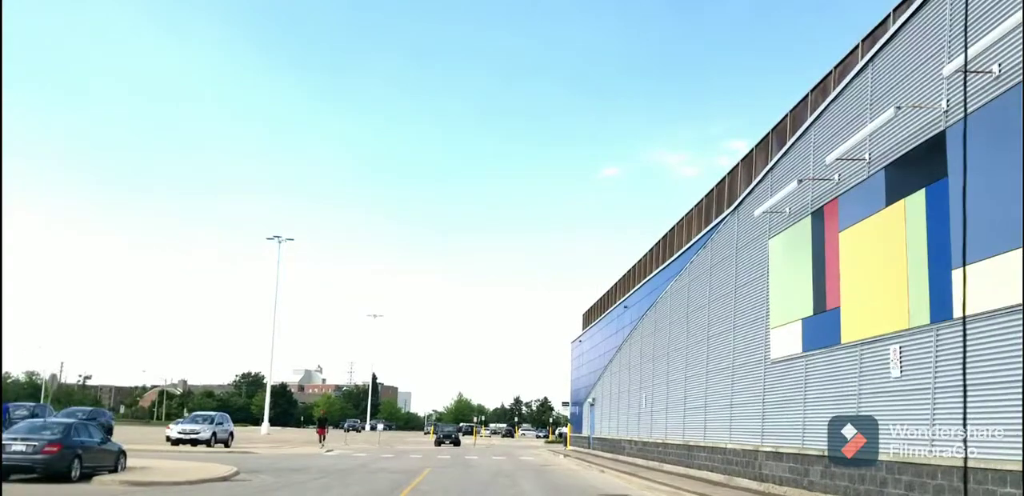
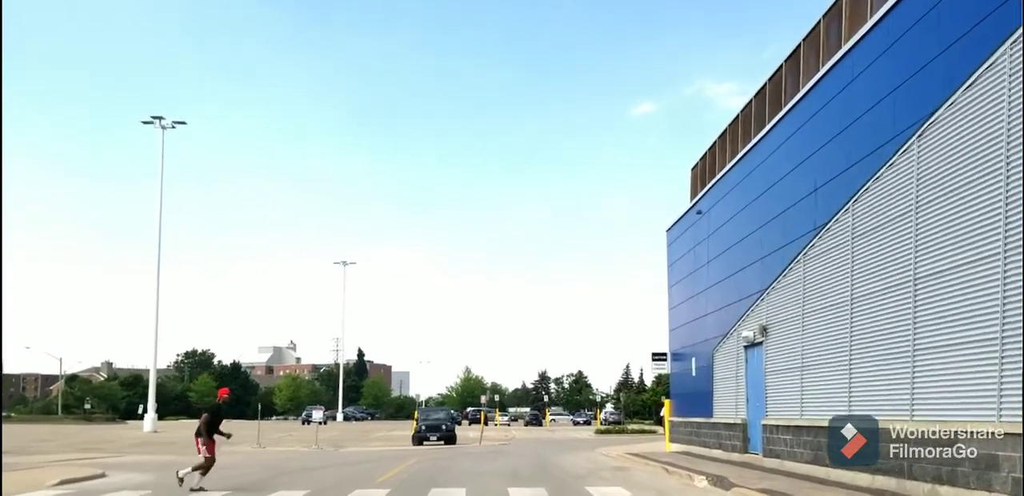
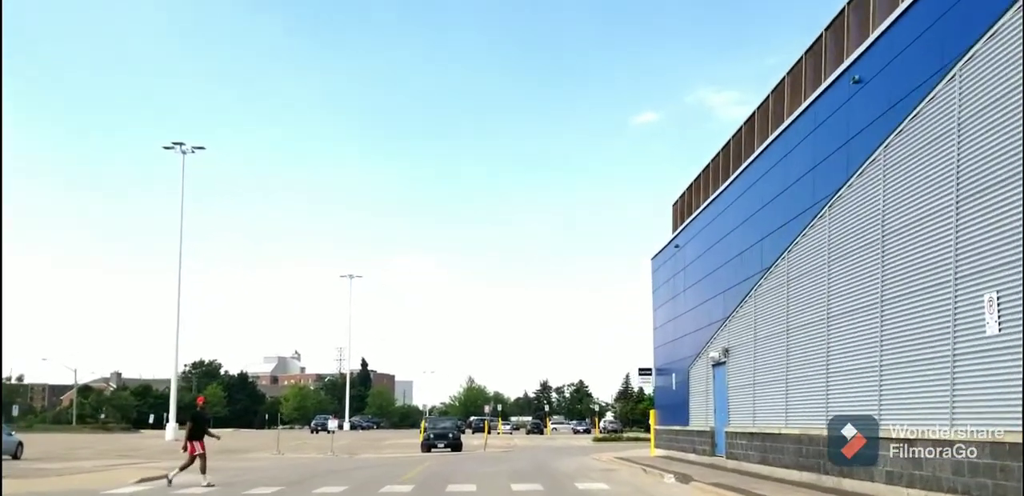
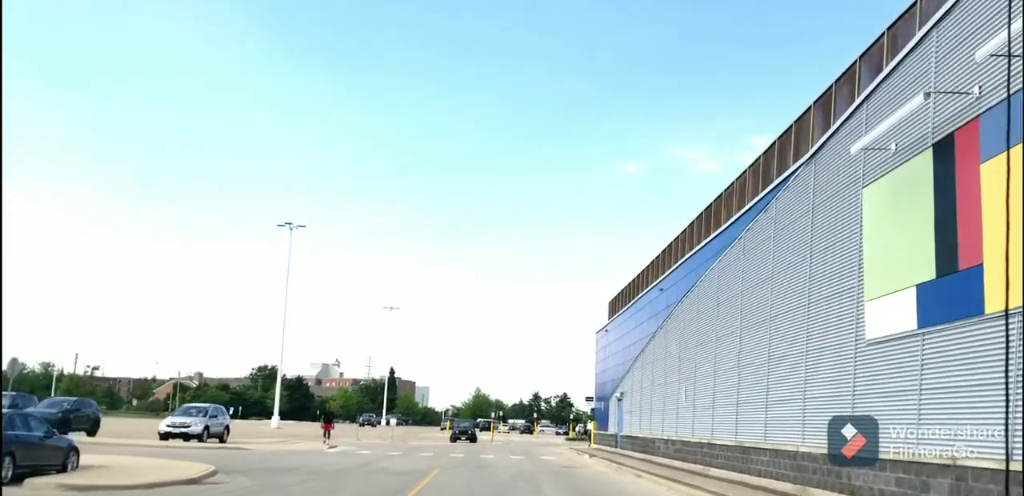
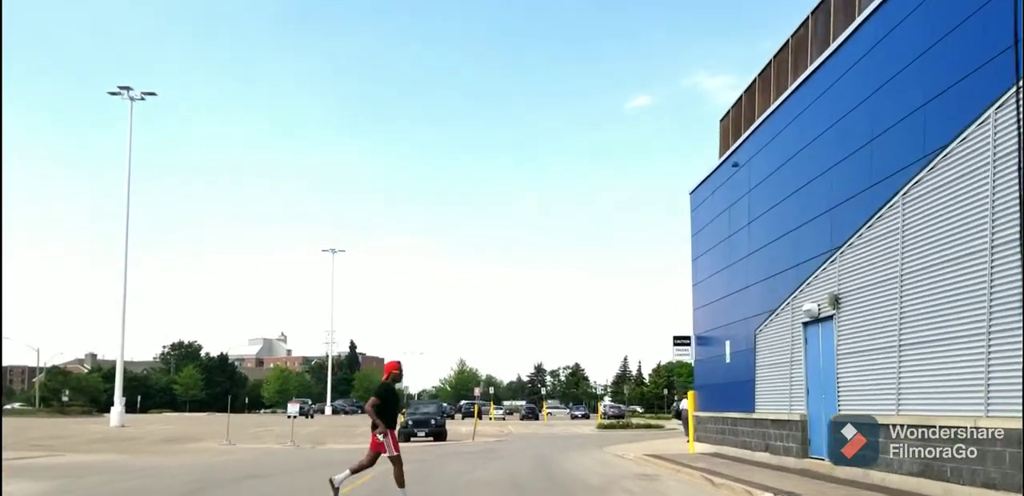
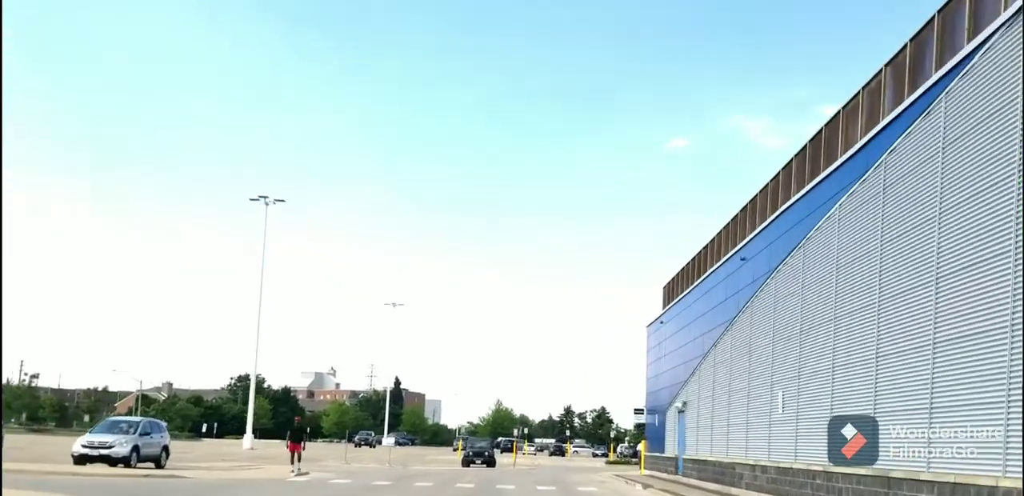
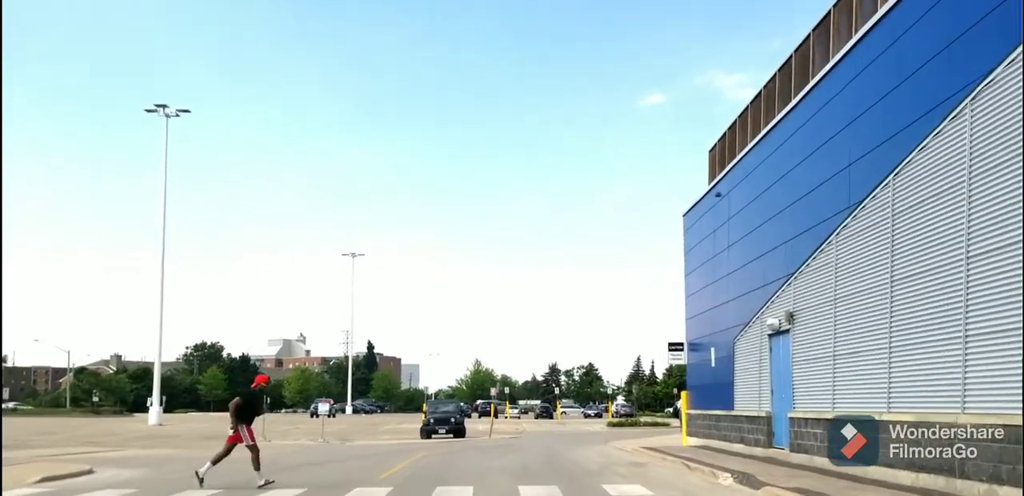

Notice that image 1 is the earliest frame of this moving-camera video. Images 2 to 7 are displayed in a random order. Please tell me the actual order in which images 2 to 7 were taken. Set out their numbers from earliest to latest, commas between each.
4, 6, 3, 2, 7, 5
